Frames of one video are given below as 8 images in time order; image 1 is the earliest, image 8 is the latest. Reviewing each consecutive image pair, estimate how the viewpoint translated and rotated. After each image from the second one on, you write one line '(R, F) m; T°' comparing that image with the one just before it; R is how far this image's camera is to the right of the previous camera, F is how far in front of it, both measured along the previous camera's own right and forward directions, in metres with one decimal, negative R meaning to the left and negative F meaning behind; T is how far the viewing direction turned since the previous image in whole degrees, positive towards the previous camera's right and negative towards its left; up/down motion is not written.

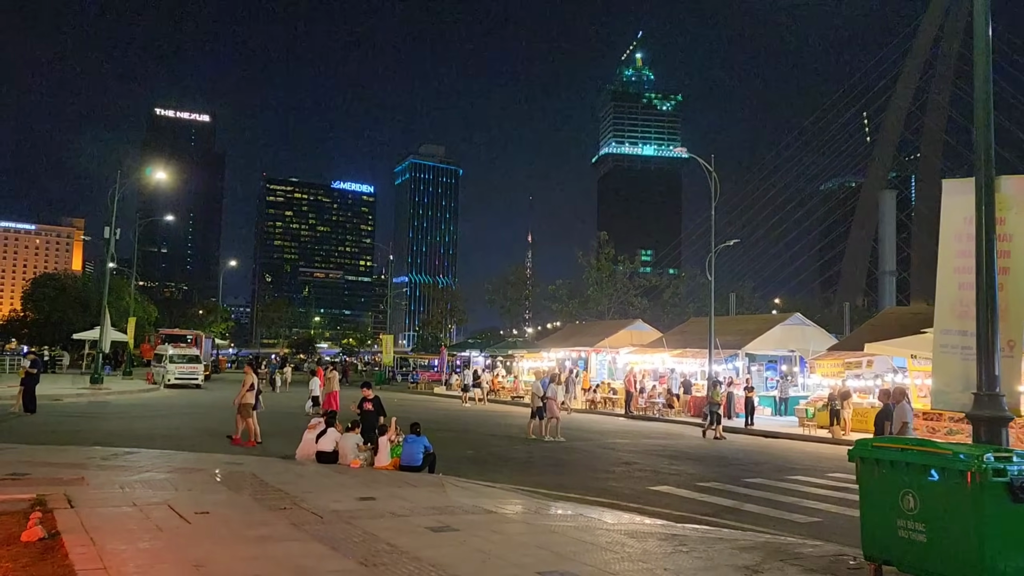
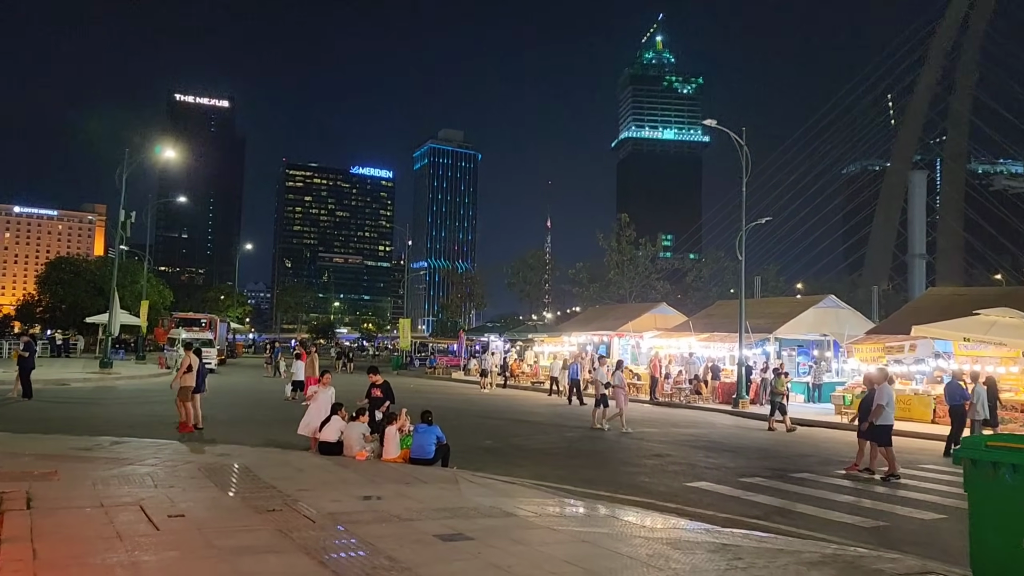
(0.0, +1.3) m; -1°
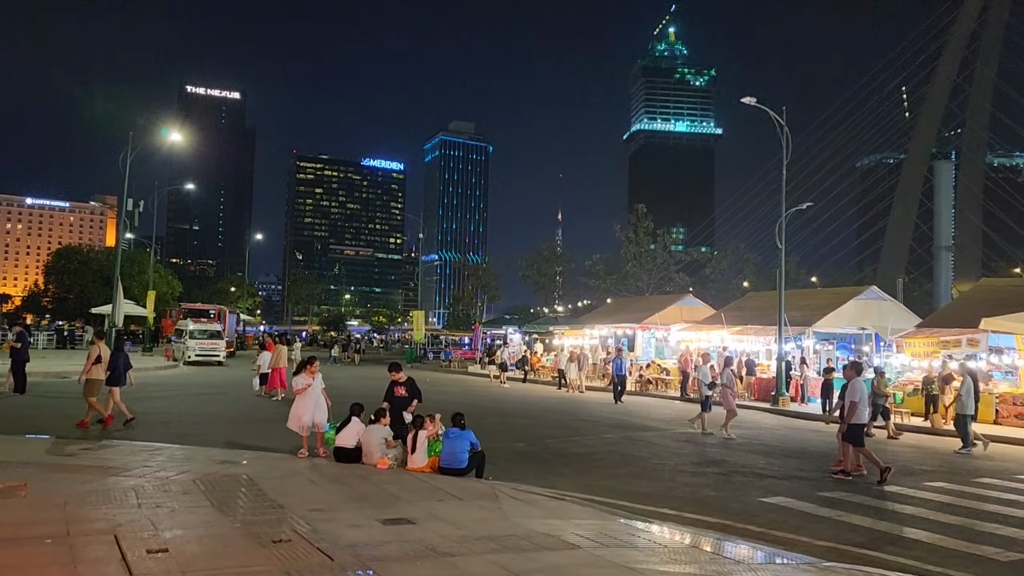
(-0.4, +1.6) m; -1°
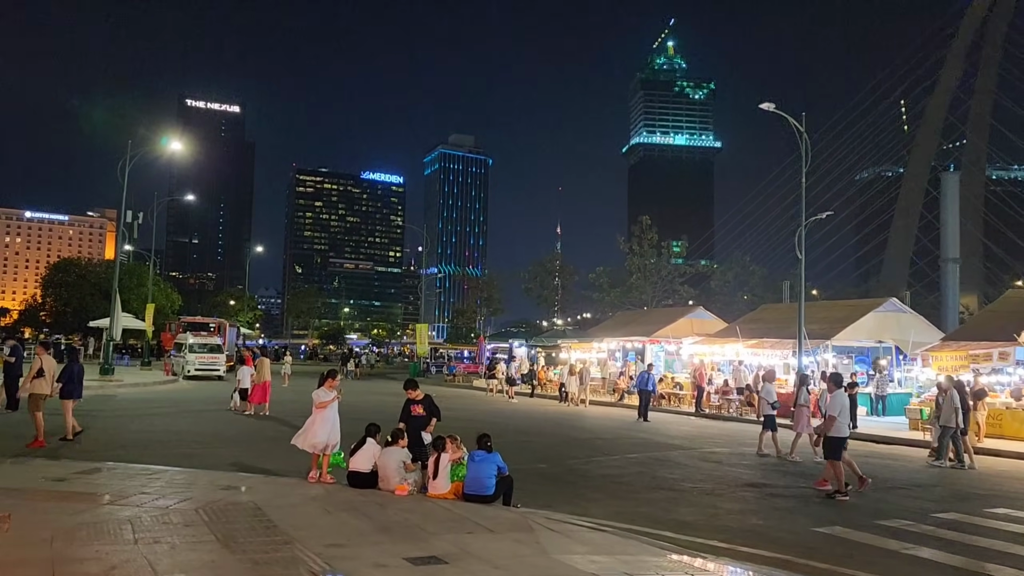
(-0.3, +0.8) m; 0°
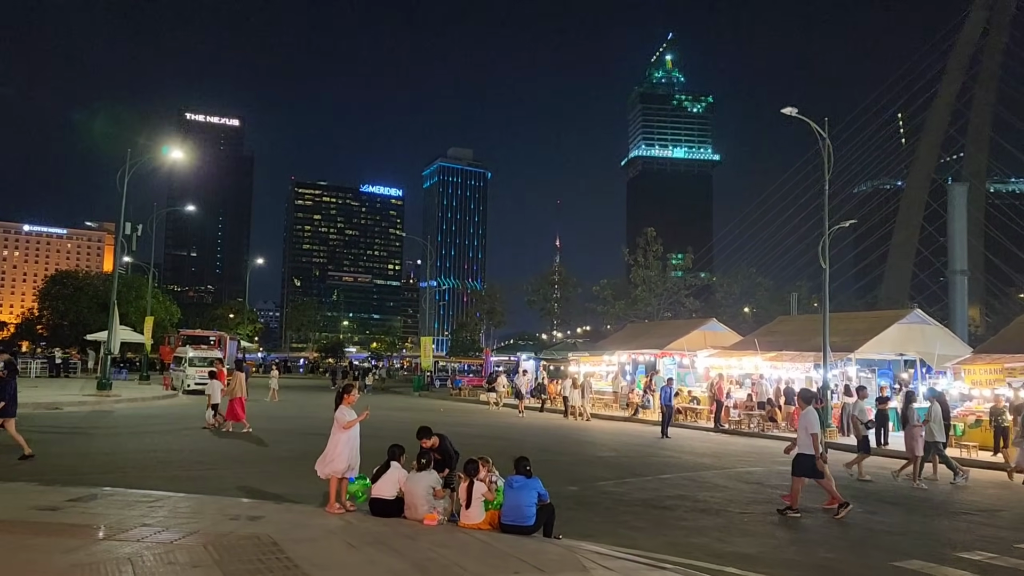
(-0.4, +0.9) m; 0°
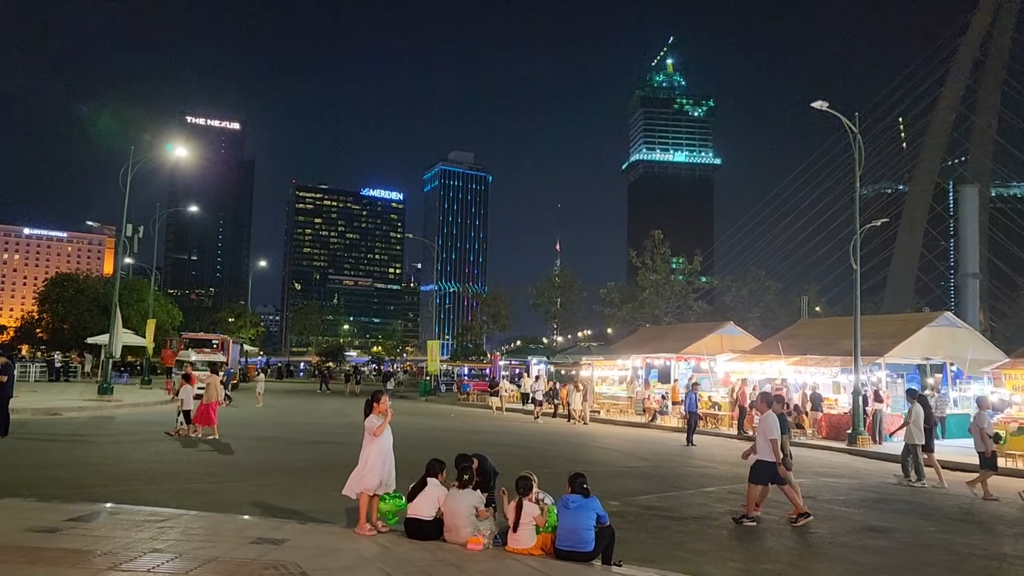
(-0.5, +0.9) m; 0°
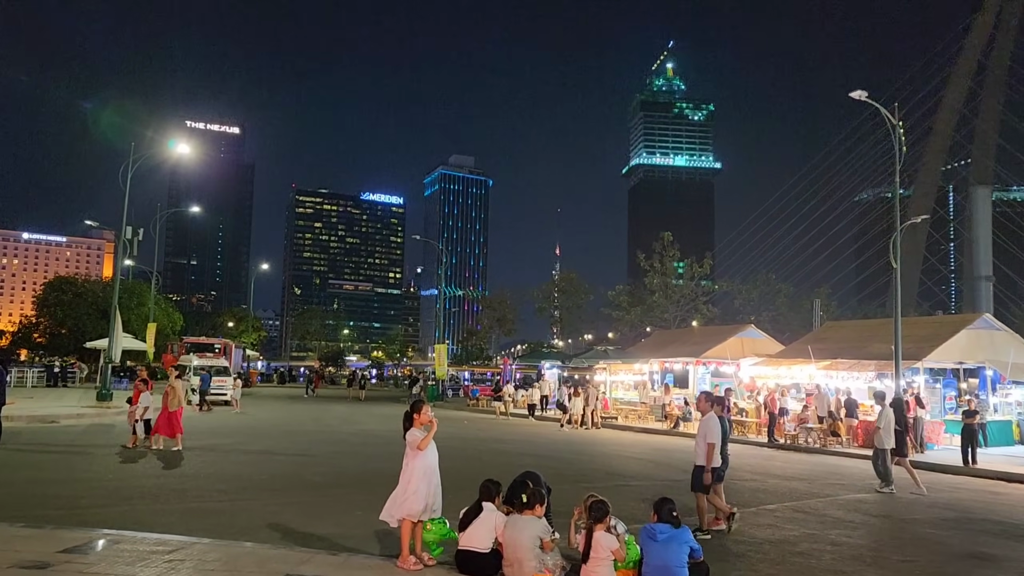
(-0.6, +1.2) m; 0°
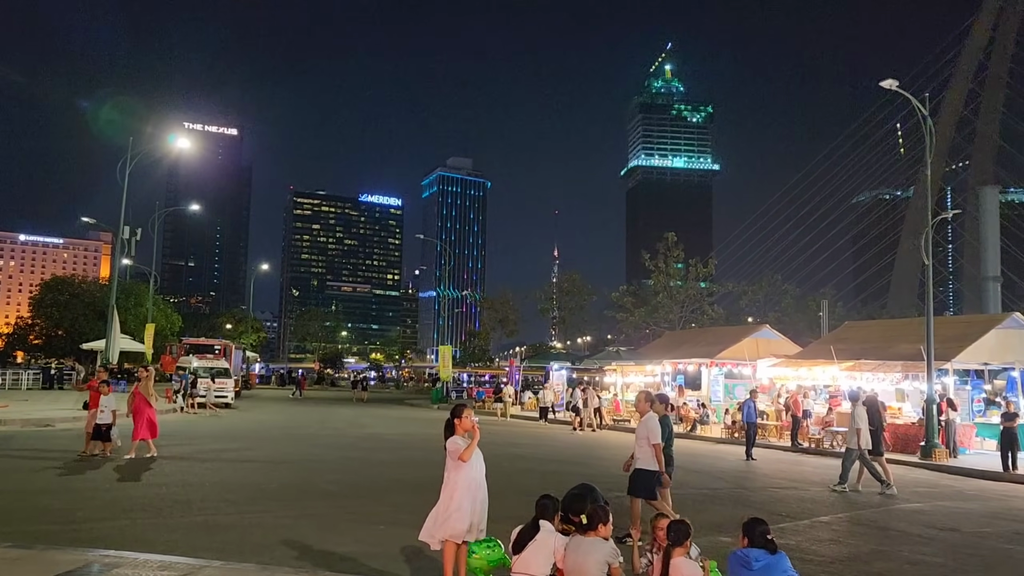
(-0.4, +0.9) m; 0°
